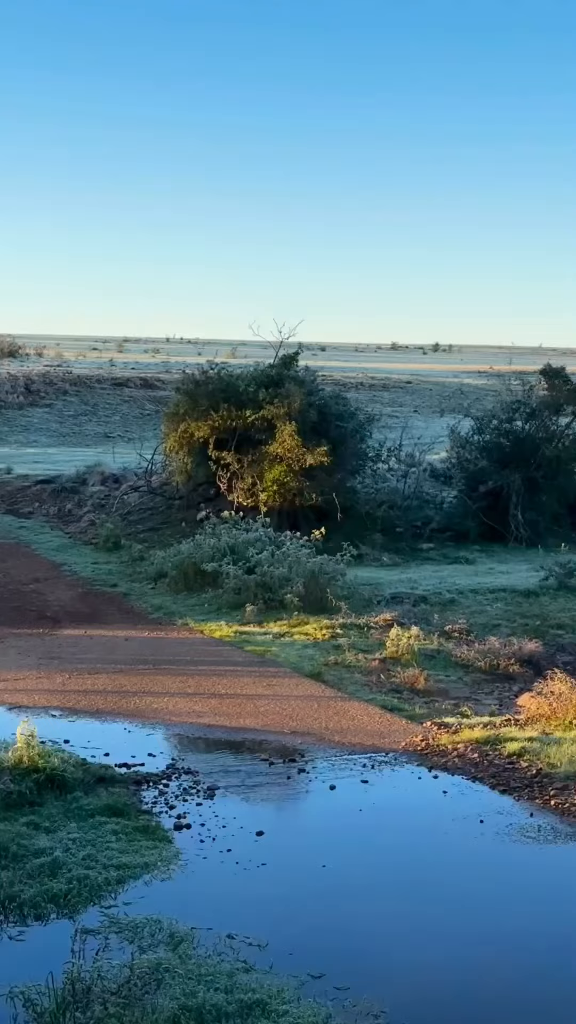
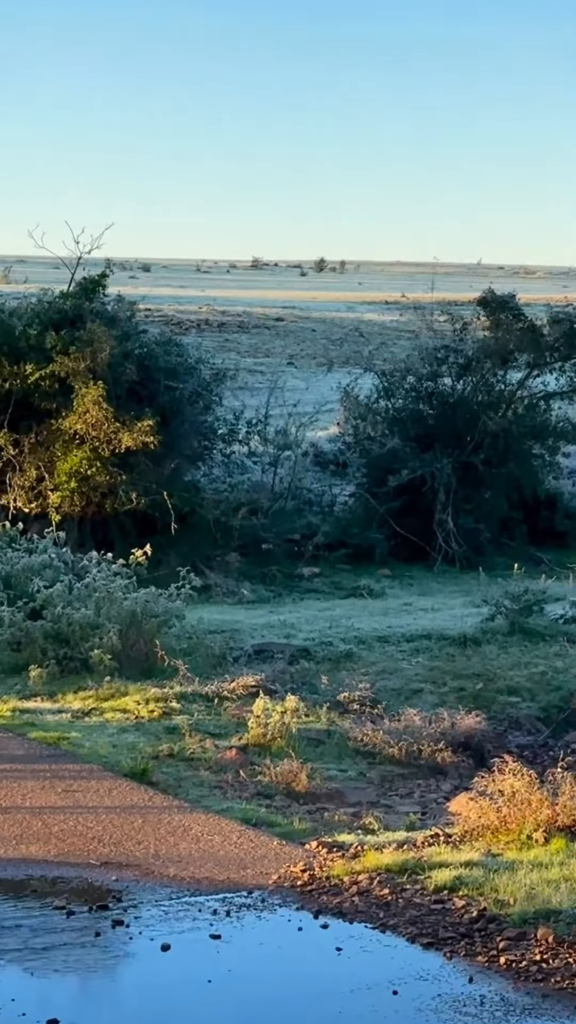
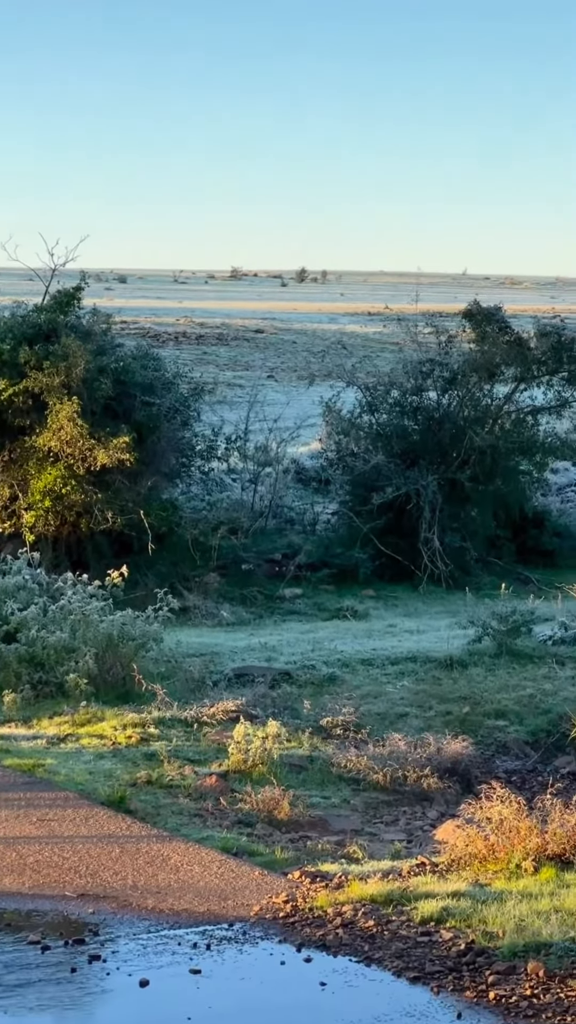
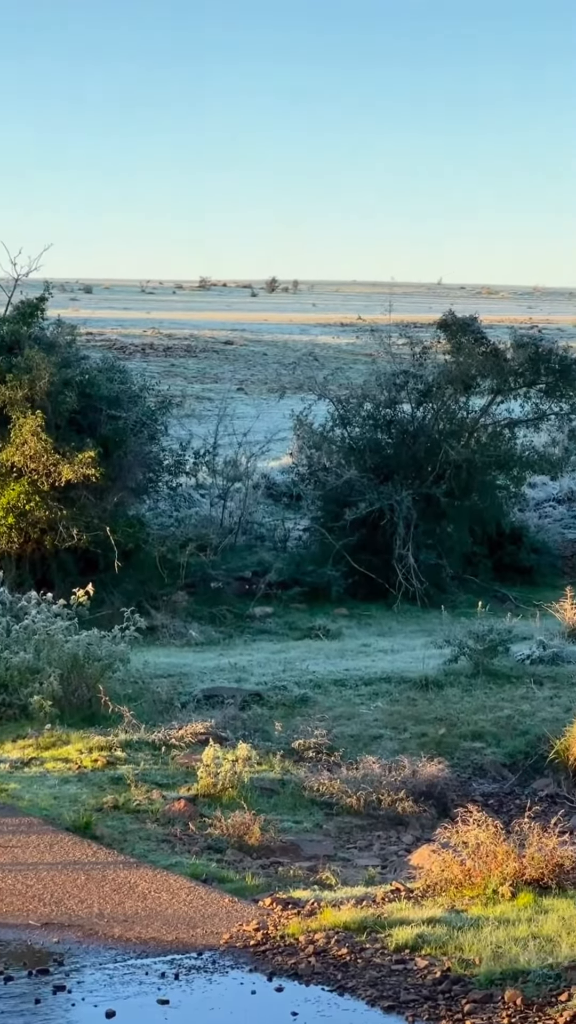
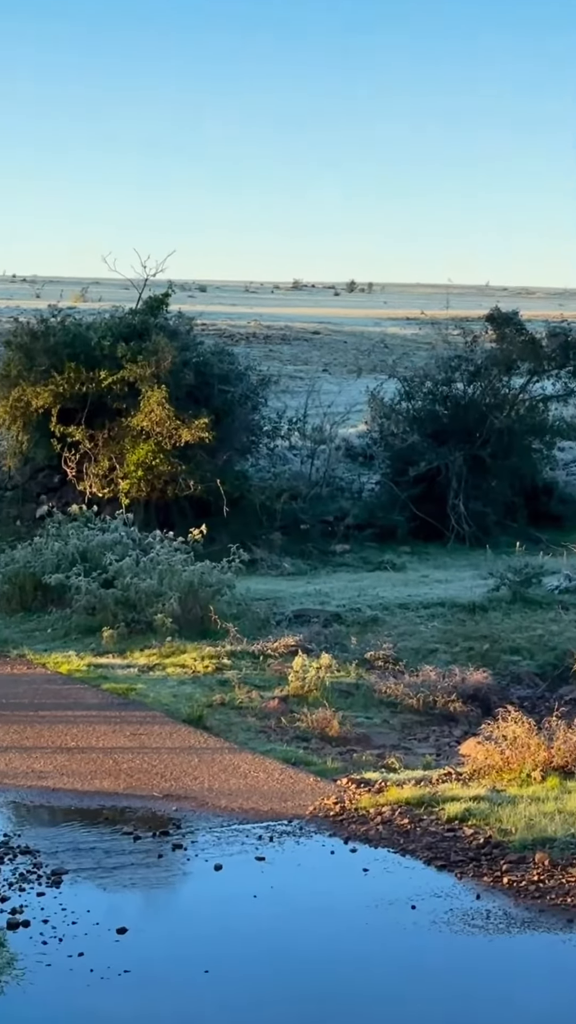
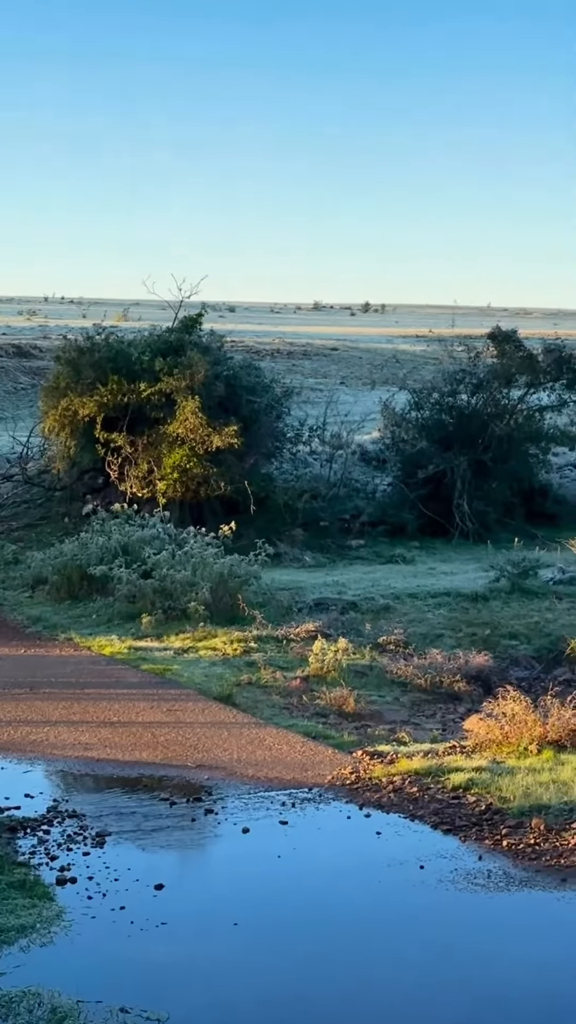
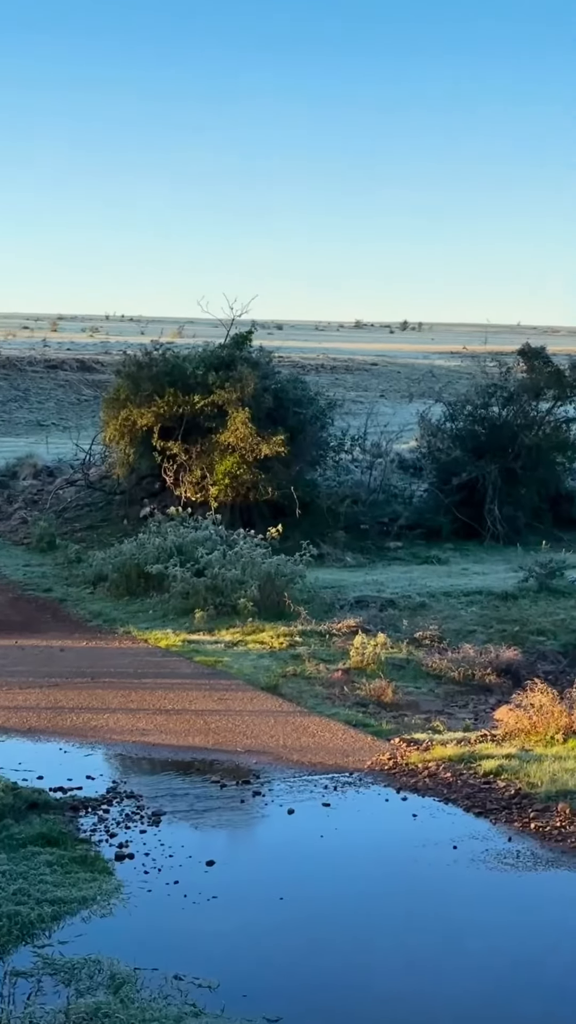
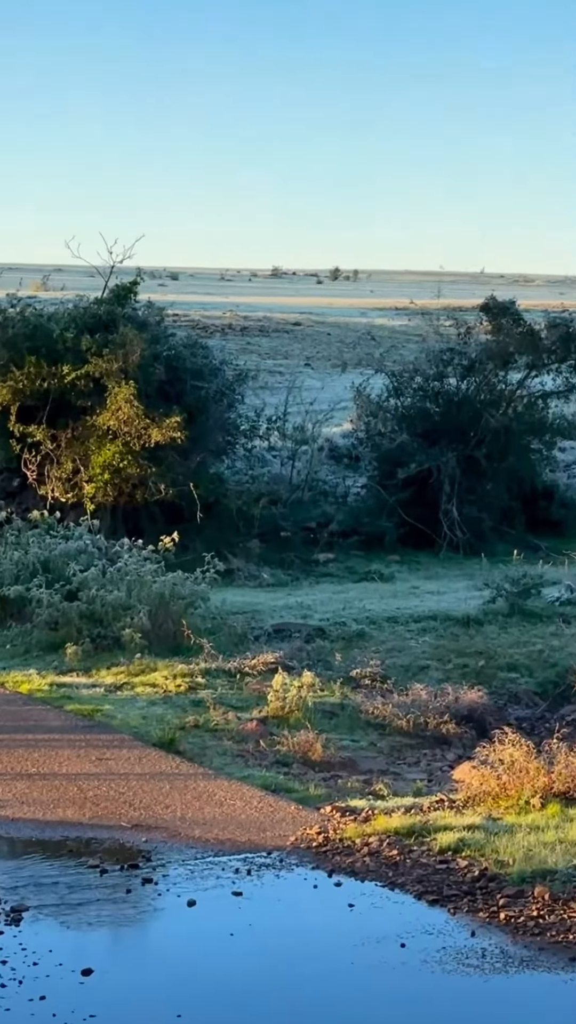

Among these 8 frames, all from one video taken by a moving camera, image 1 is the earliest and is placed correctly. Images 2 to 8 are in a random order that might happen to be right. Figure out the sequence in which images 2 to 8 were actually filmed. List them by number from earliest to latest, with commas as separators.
7, 6, 5, 8, 2, 3, 4
